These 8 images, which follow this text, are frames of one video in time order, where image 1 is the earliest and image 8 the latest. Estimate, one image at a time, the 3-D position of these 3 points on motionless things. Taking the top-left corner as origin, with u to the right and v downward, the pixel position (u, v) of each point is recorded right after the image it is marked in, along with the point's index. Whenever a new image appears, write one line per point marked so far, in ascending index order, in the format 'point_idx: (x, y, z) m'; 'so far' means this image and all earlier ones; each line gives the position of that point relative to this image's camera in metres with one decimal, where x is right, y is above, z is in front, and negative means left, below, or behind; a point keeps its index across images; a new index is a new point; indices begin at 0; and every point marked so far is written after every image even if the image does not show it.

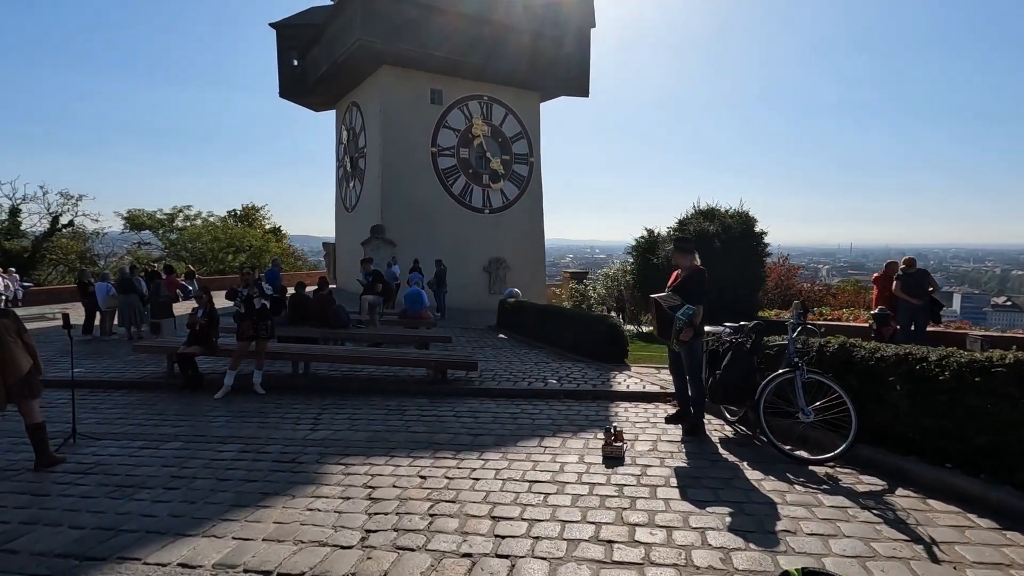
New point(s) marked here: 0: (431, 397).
0: (-1.1, -1.5, +7.4) m
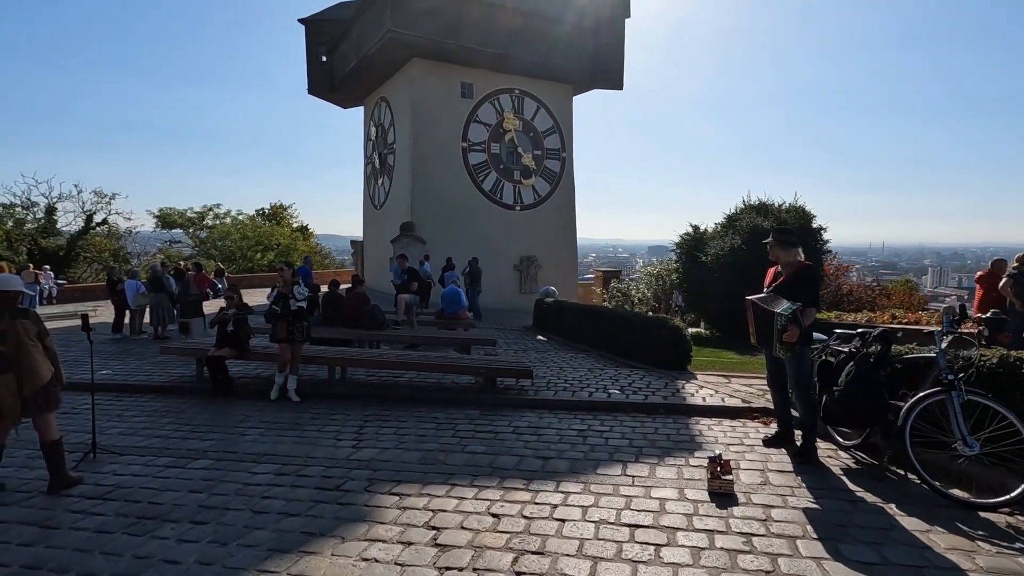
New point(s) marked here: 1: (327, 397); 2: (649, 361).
0: (-0.4, -1.5, +6.7) m
1: (-2.6, -1.5, +7.5) m
2: (+2.4, -1.3, +9.3) m
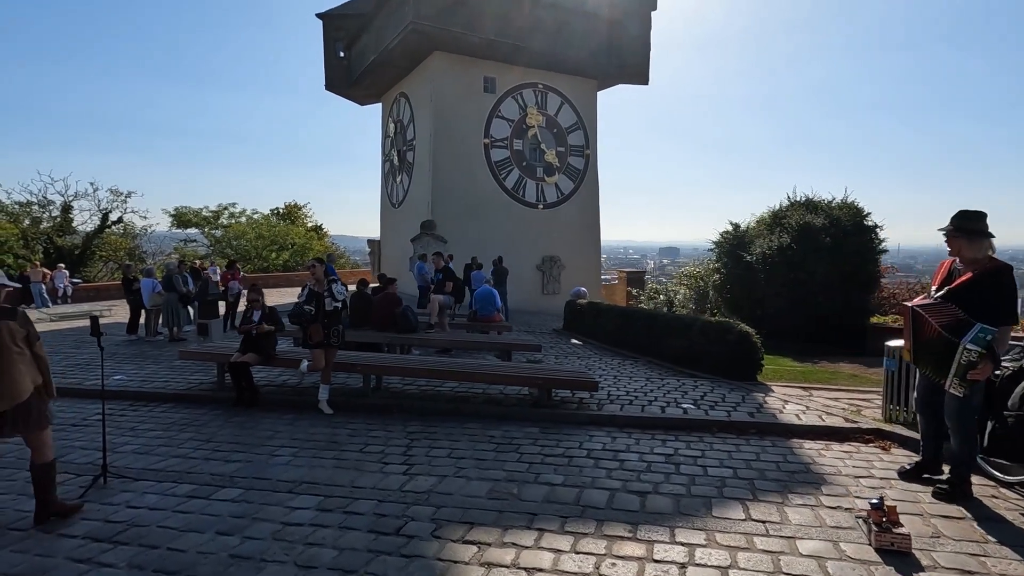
0: (+0.3, -1.5, +5.9) m
1: (-1.8, -1.5, +6.7) m
2: (+3.1, -1.3, +8.4) m
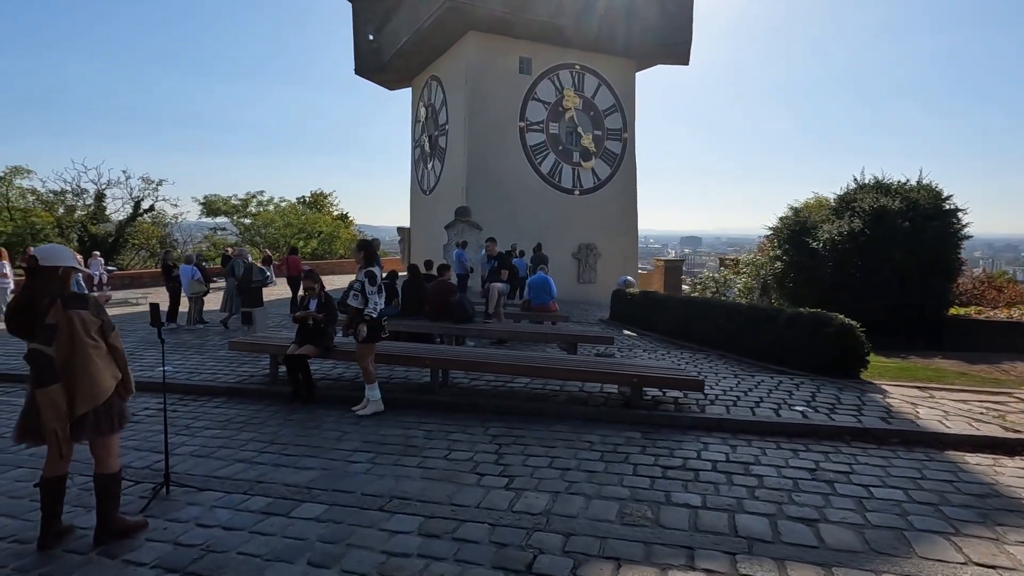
0: (+1.2, -1.4, +5.2) m
1: (-0.9, -1.3, +6.1) m
2: (+4.1, -1.1, +7.6) m
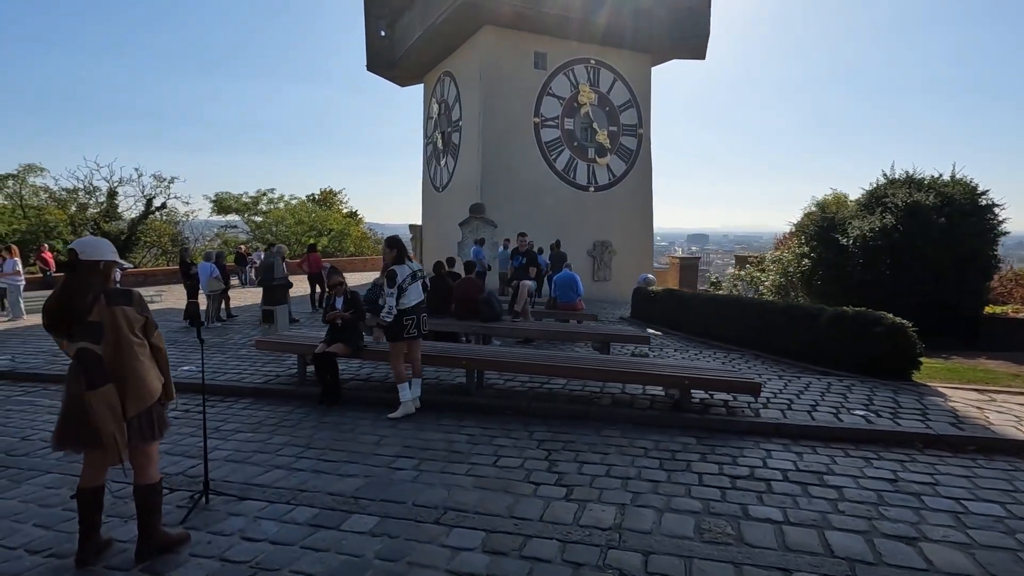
0: (+1.7, -1.3, +4.9) m
1: (-0.5, -1.3, +5.8) m
2: (+4.6, -1.1, +7.3) m
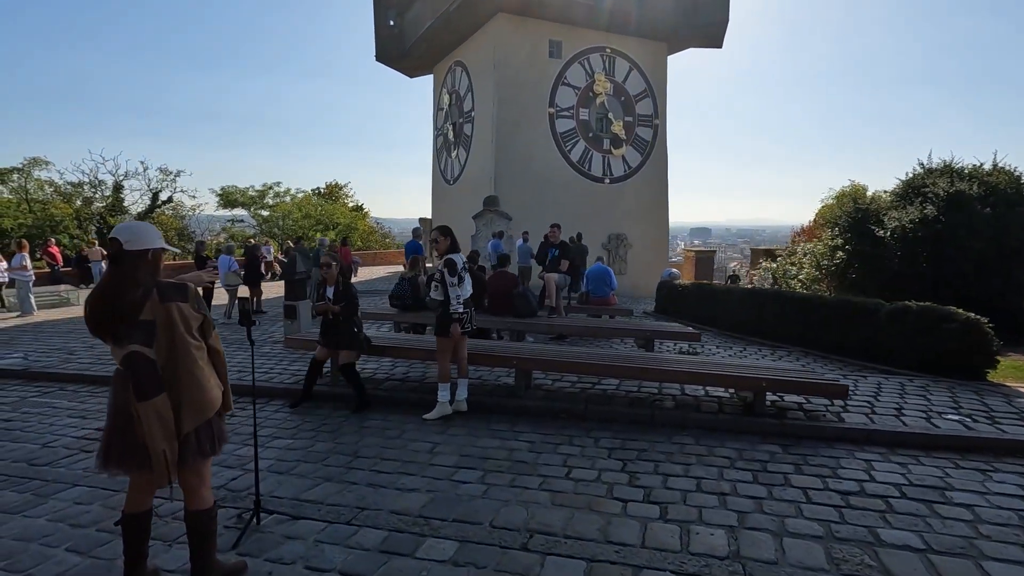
0: (+2.2, -1.3, +4.5) m
1: (+0.1, -1.3, +5.4) m
2: (+5.1, -1.0, +6.9) m
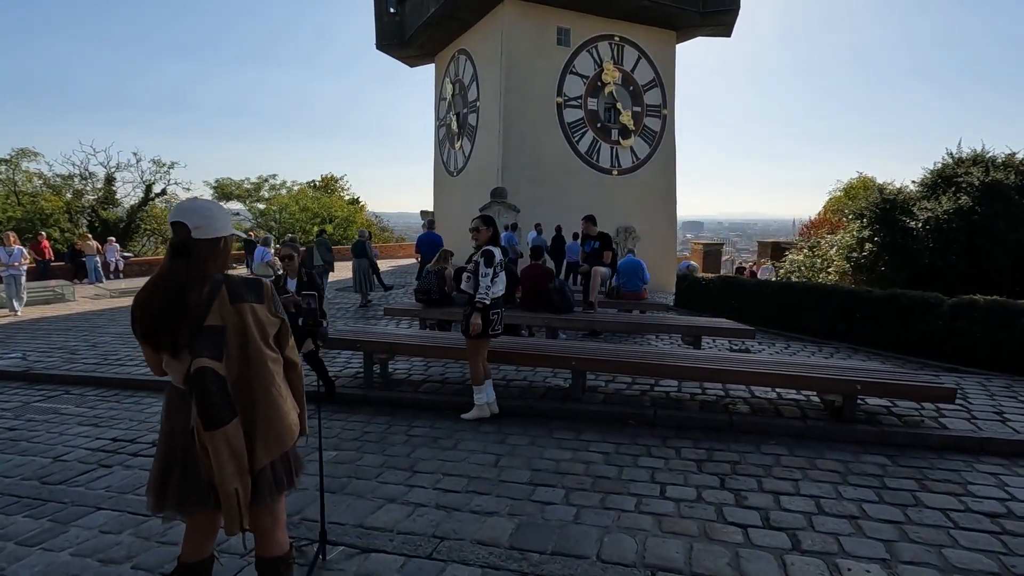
0: (+2.8, -1.2, +4.1) m
1: (+0.7, -1.2, +5.0) m
2: (+5.7, -0.9, +6.5) m
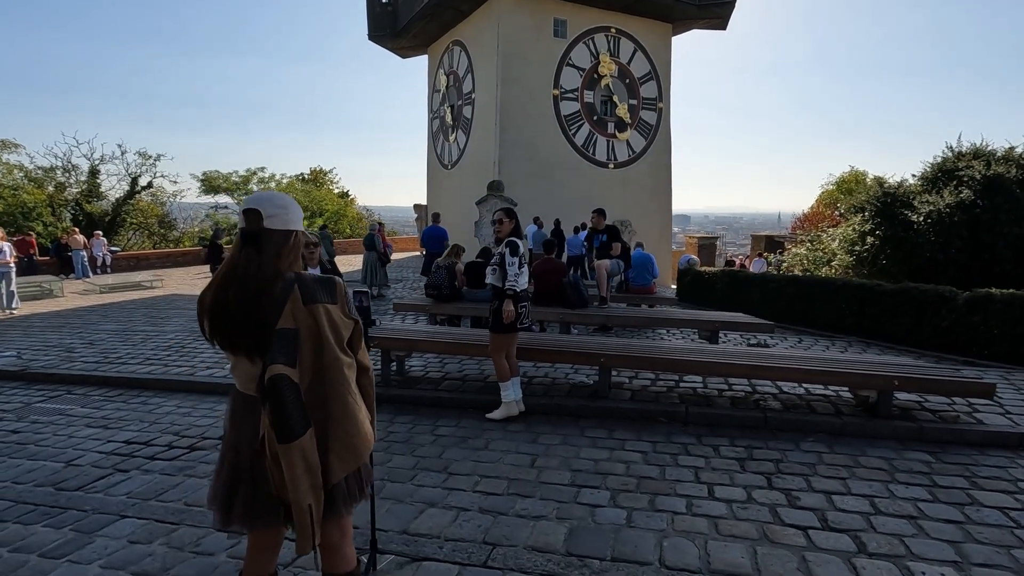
0: (+3.1, -1.2, +4.0) m
1: (+0.9, -1.2, +4.9) m
2: (+5.9, -0.8, +6.5) m
